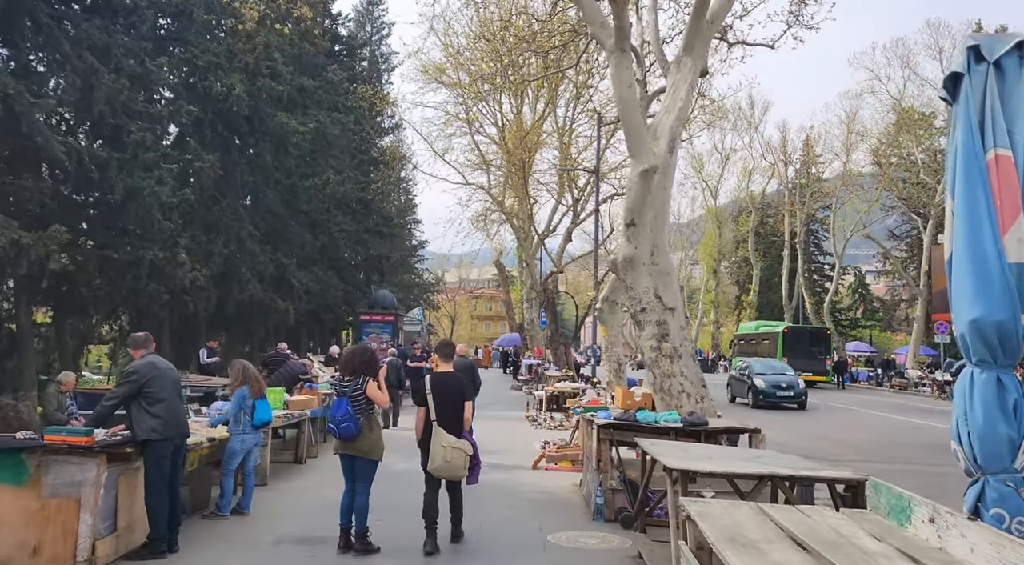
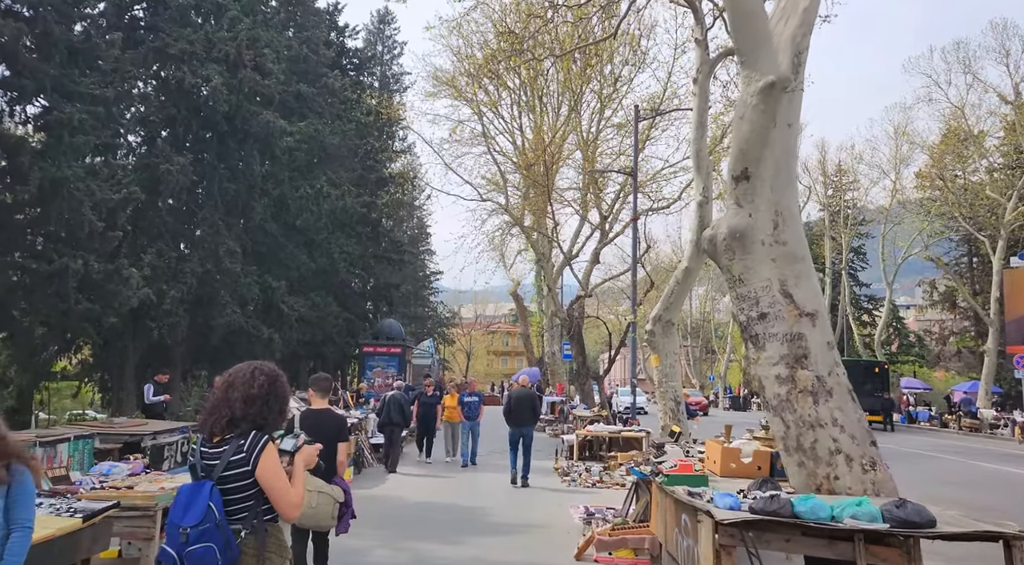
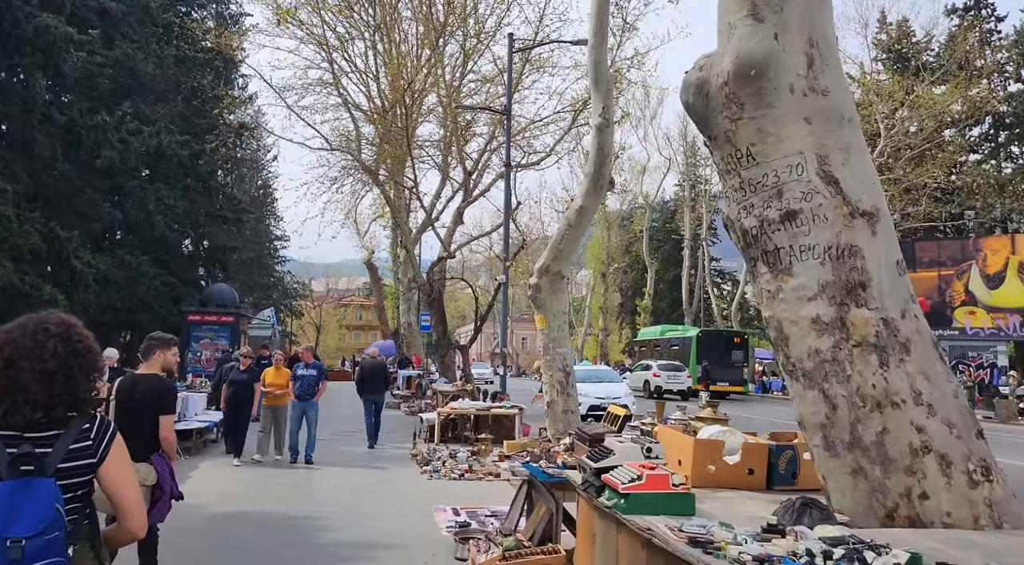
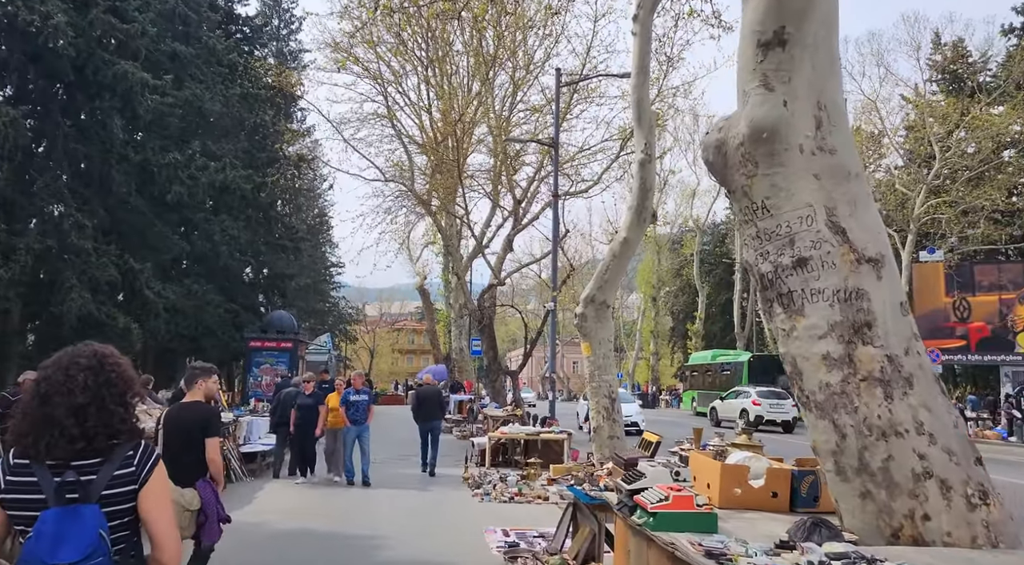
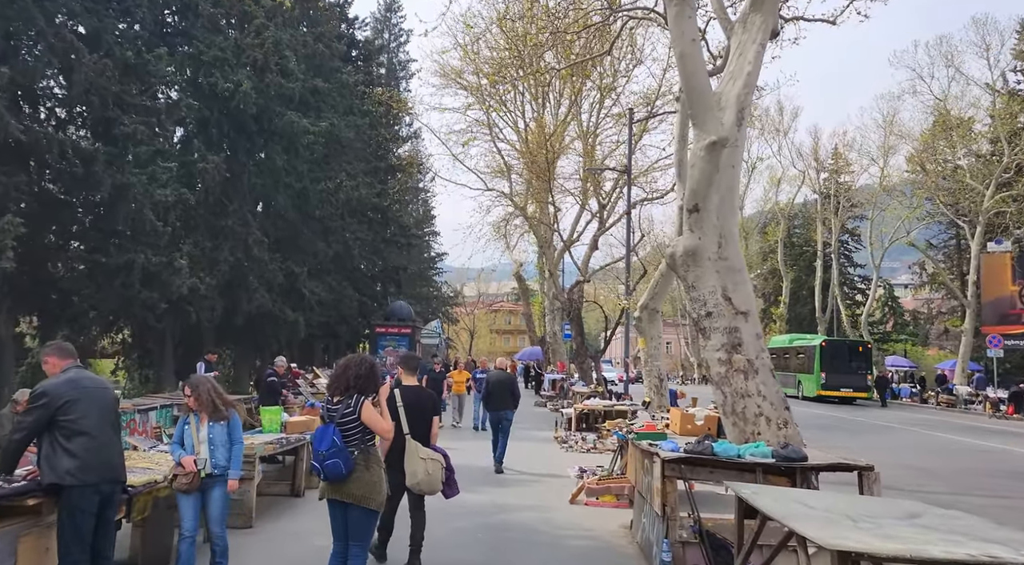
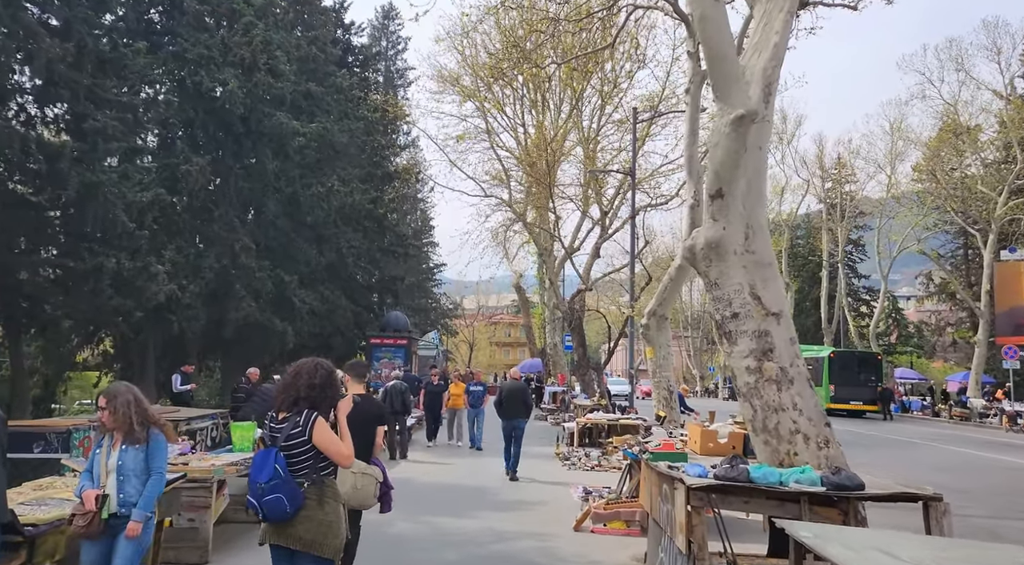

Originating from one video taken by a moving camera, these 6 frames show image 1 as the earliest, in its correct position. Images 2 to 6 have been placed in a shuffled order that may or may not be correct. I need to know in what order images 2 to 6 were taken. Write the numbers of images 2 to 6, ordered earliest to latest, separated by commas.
5, 6, 2, 4, 3
